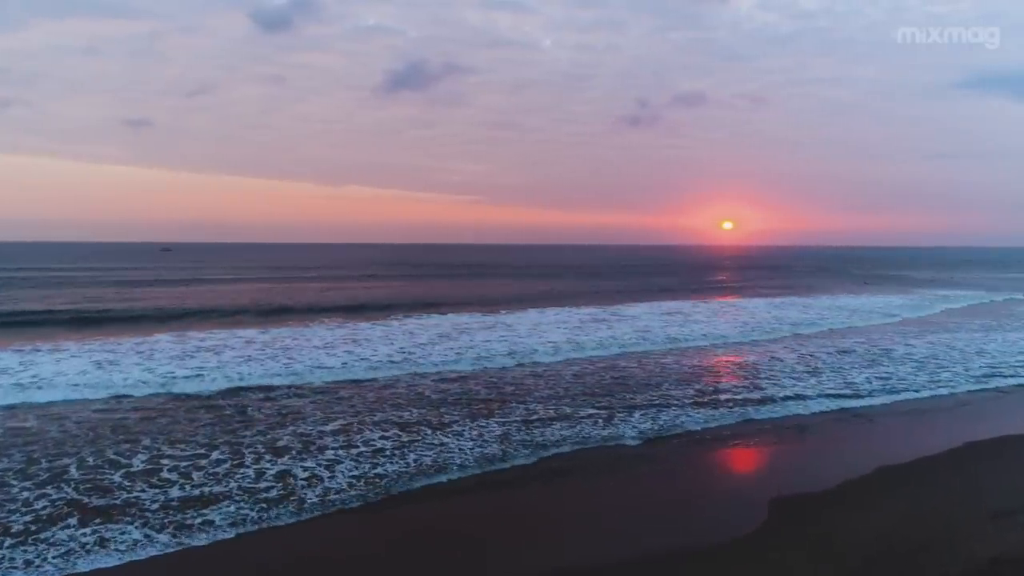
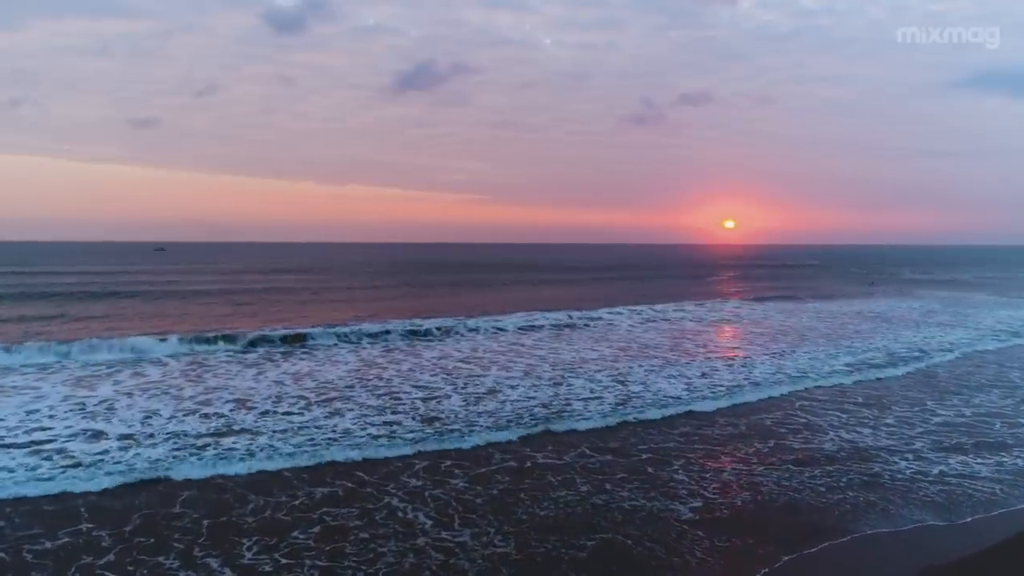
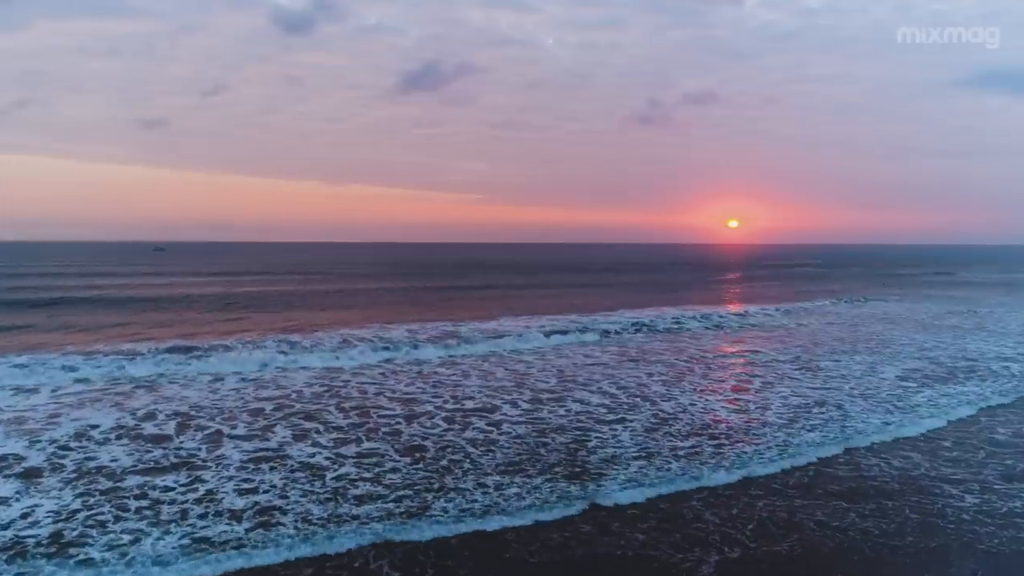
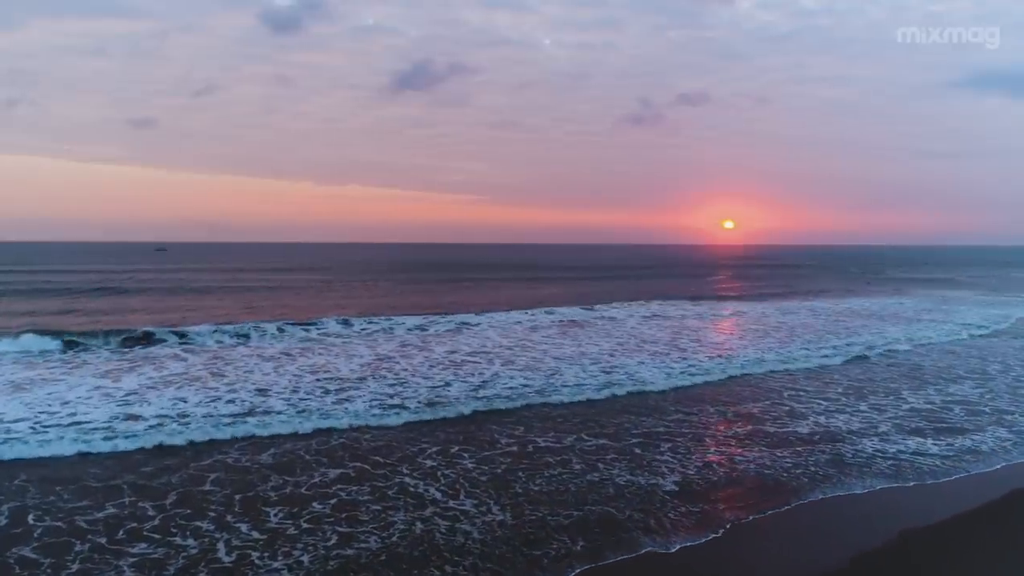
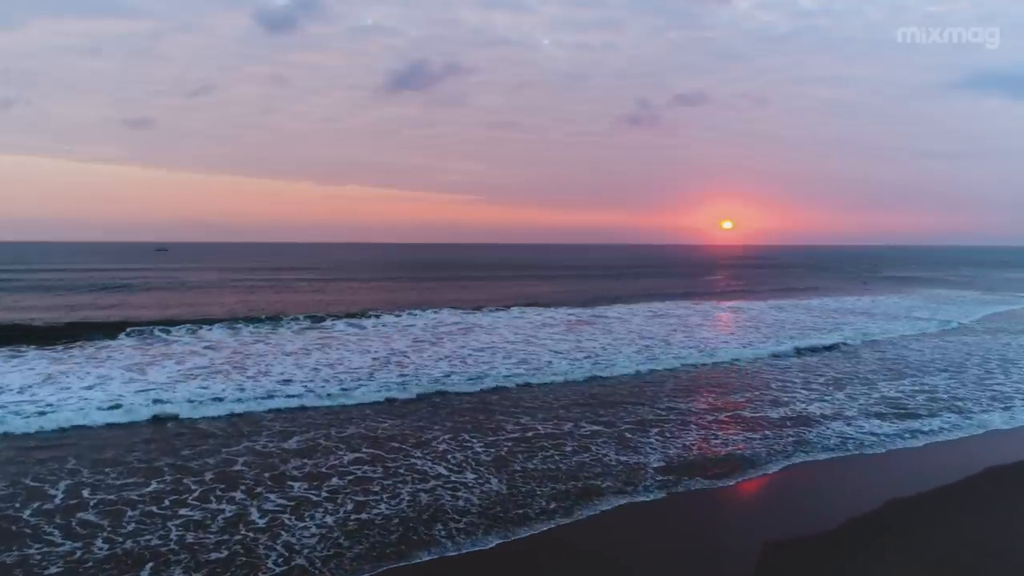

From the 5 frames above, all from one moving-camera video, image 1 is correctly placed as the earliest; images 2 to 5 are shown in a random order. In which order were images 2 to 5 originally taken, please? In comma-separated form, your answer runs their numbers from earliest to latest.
5, 4, 2, 3
